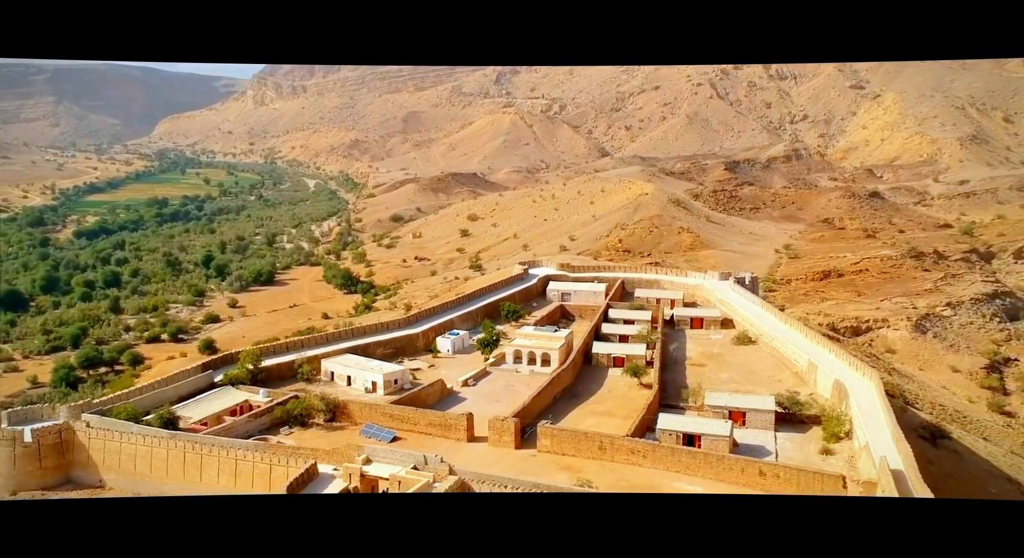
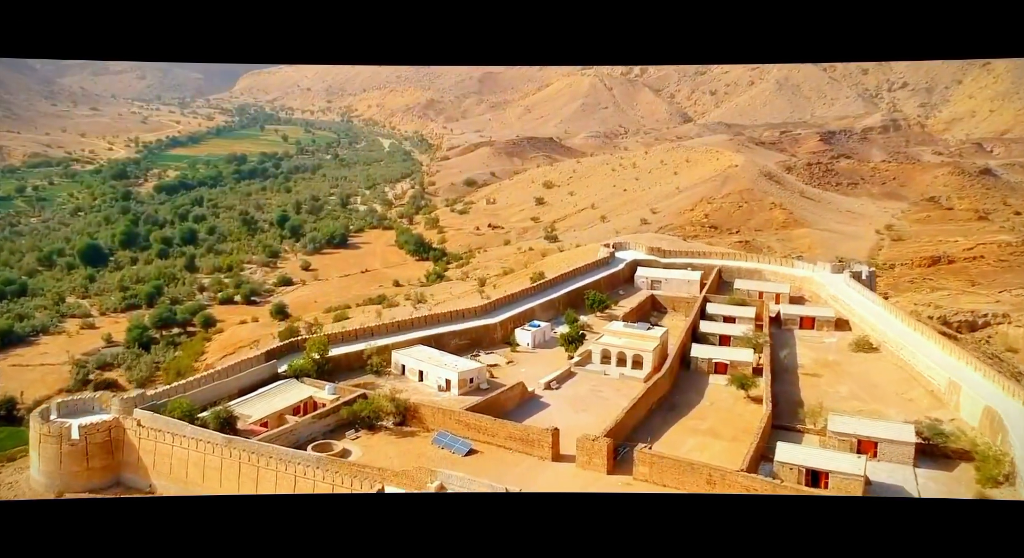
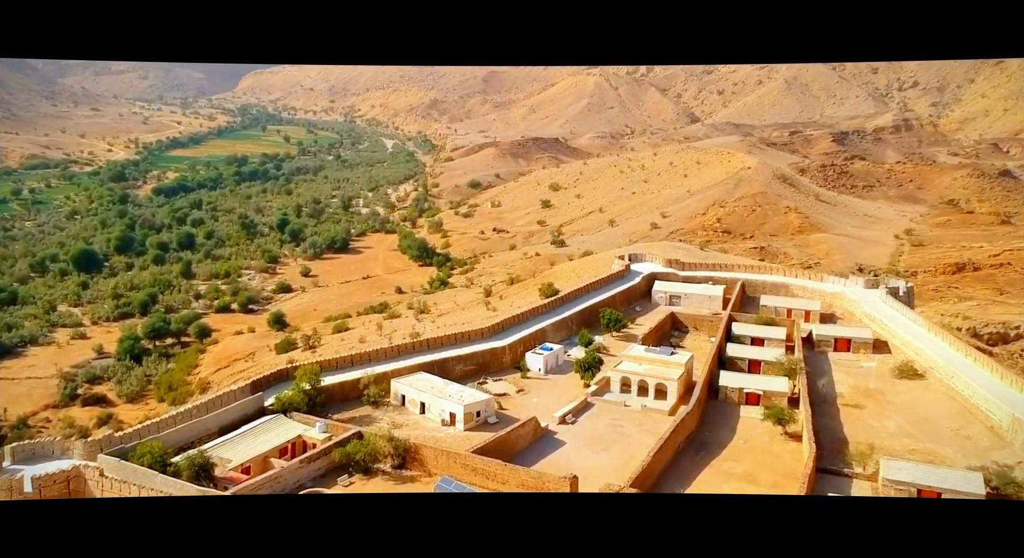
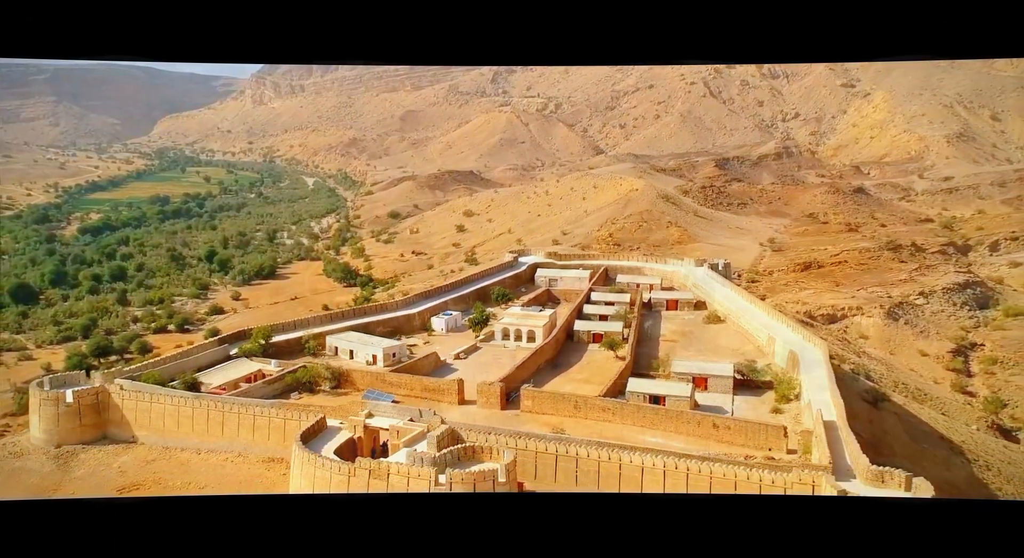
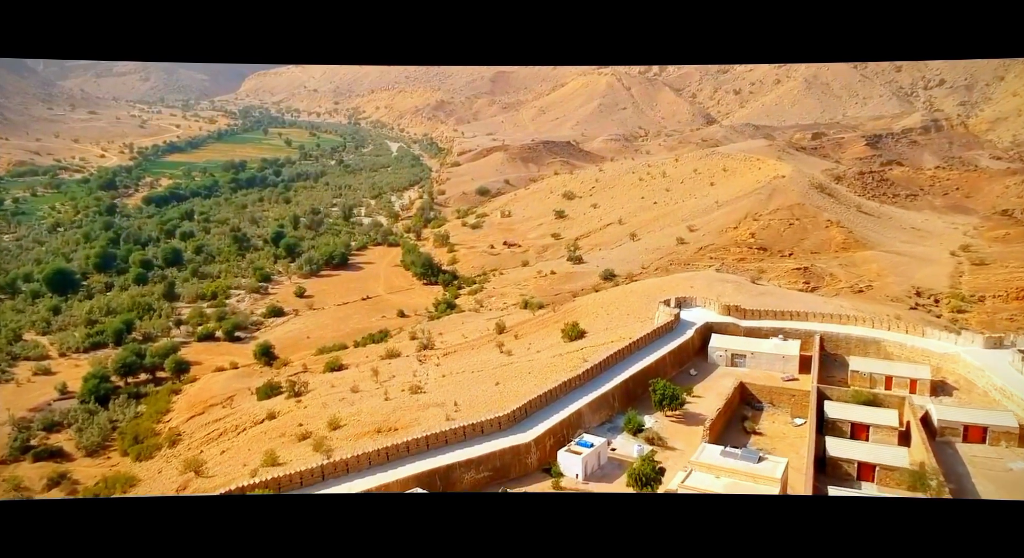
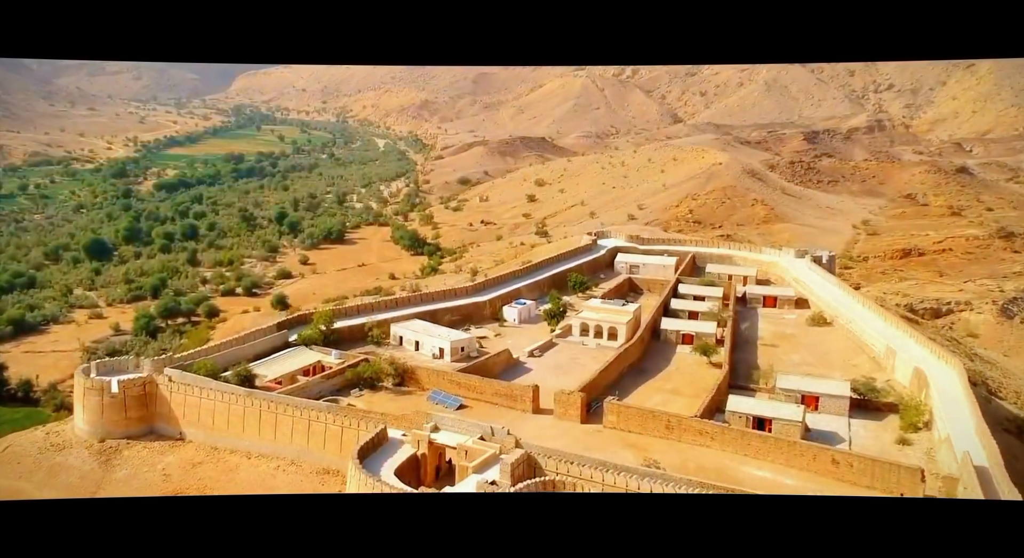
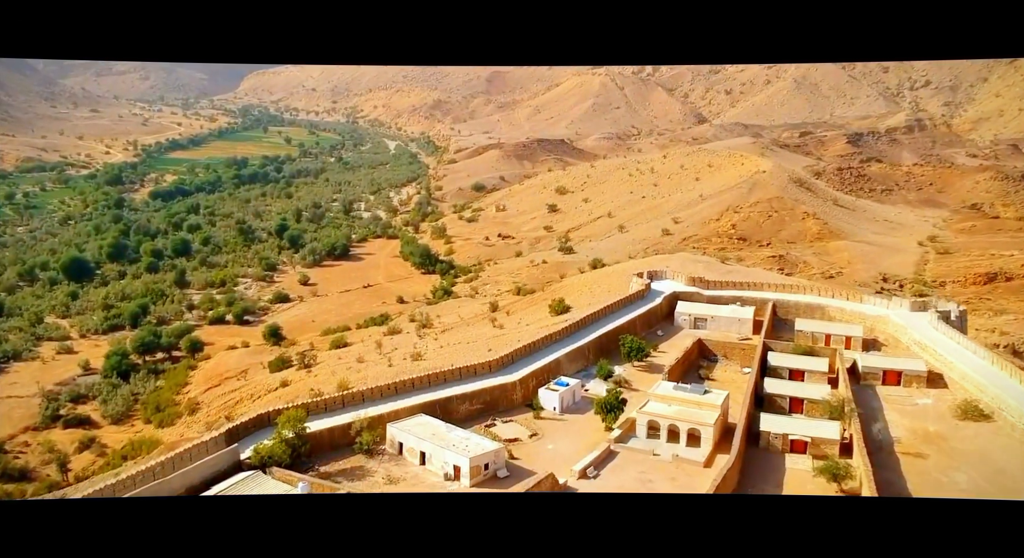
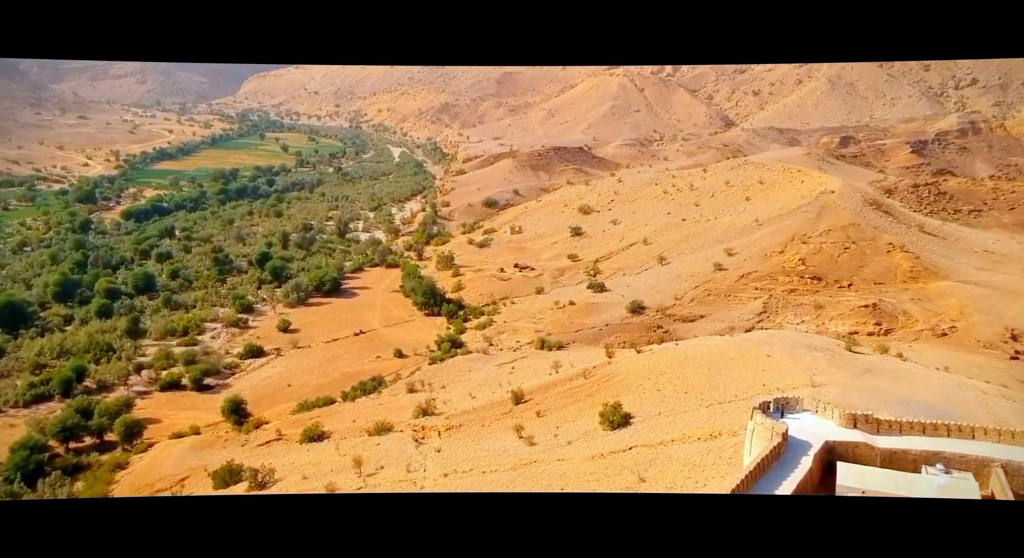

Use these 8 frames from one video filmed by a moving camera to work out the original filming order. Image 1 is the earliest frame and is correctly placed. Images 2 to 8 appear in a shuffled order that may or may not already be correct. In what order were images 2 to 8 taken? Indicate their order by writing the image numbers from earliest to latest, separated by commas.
4, 6, 2, 3, 7, 5, 8
